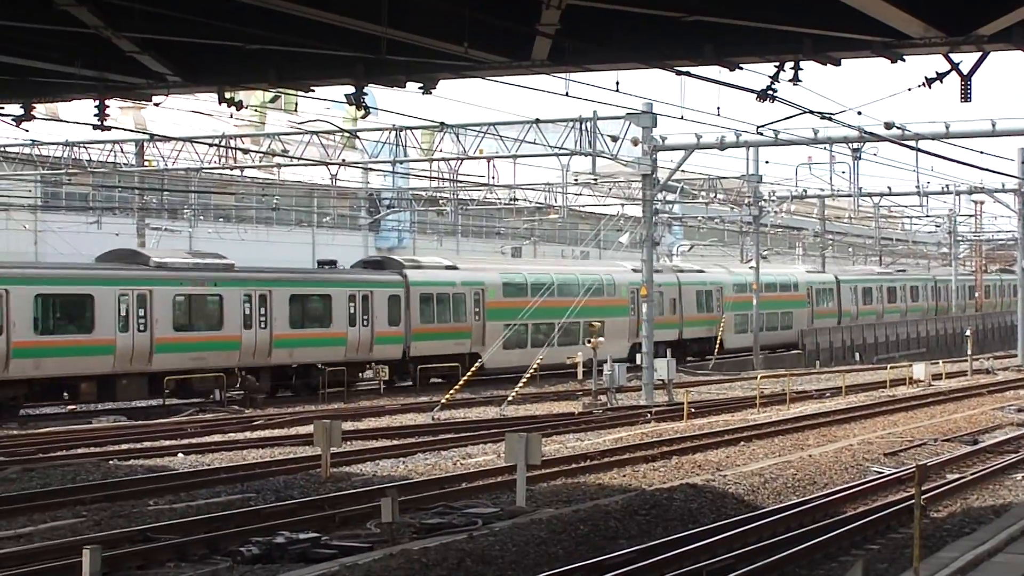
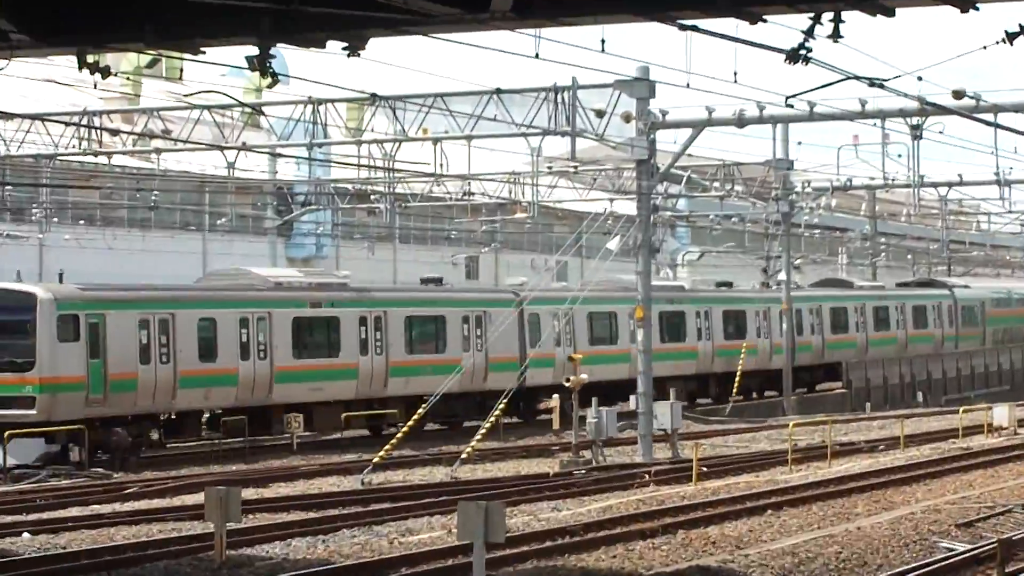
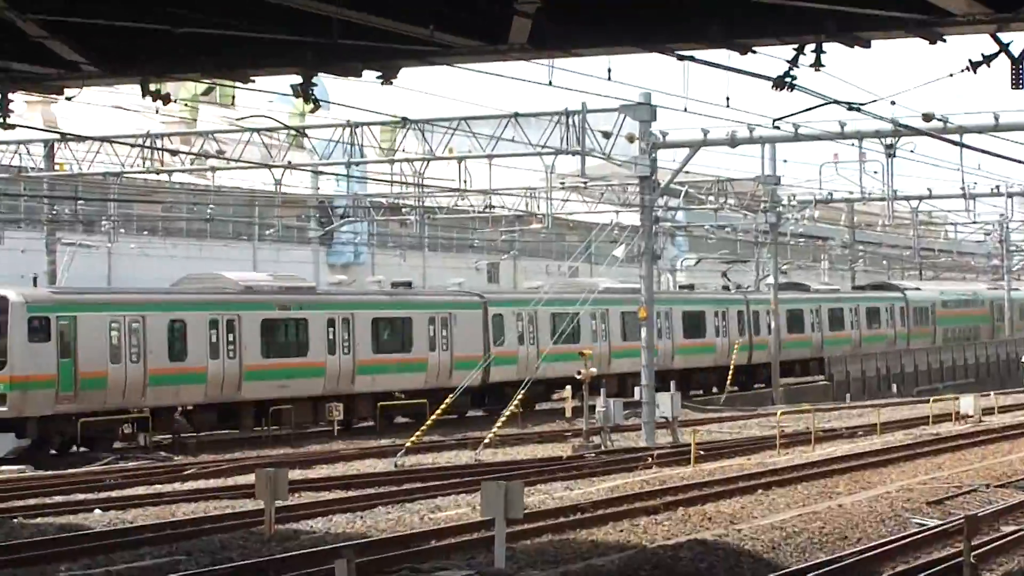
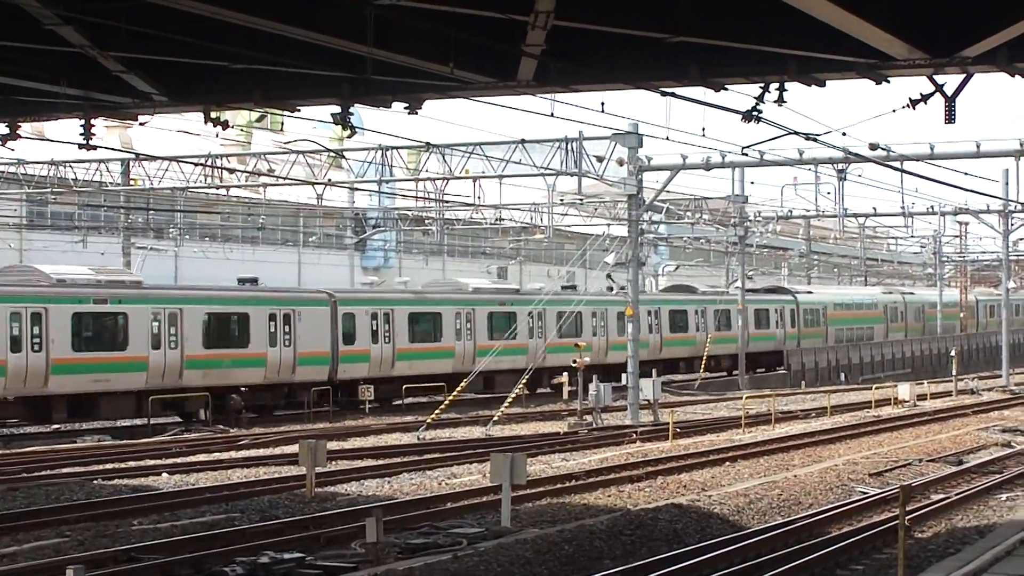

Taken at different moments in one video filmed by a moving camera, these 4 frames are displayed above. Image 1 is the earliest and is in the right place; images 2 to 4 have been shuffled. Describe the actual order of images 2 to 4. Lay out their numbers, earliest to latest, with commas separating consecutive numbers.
4, 3, 2
